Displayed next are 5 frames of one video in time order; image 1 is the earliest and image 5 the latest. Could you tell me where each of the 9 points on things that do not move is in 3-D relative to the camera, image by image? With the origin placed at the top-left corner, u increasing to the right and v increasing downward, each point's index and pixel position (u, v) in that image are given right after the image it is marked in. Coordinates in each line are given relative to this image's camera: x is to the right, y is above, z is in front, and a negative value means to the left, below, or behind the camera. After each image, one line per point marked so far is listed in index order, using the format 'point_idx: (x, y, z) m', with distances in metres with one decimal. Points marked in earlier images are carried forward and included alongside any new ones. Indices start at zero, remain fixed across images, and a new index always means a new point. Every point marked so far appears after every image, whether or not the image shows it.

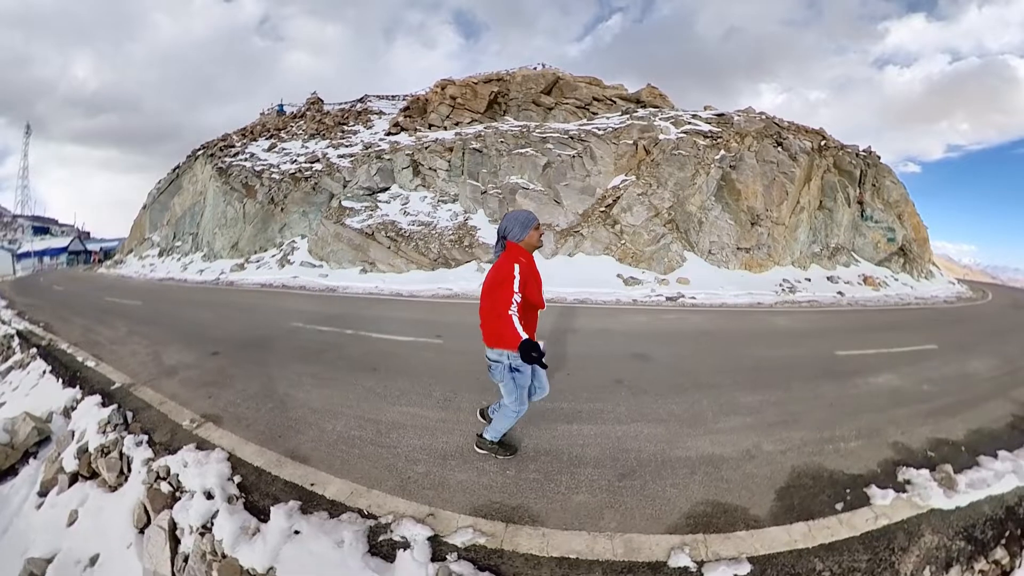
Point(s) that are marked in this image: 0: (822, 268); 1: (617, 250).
0: (+13.9, +1.0, +15.2) m
1: (+4.3, +1.6, +14.0) m
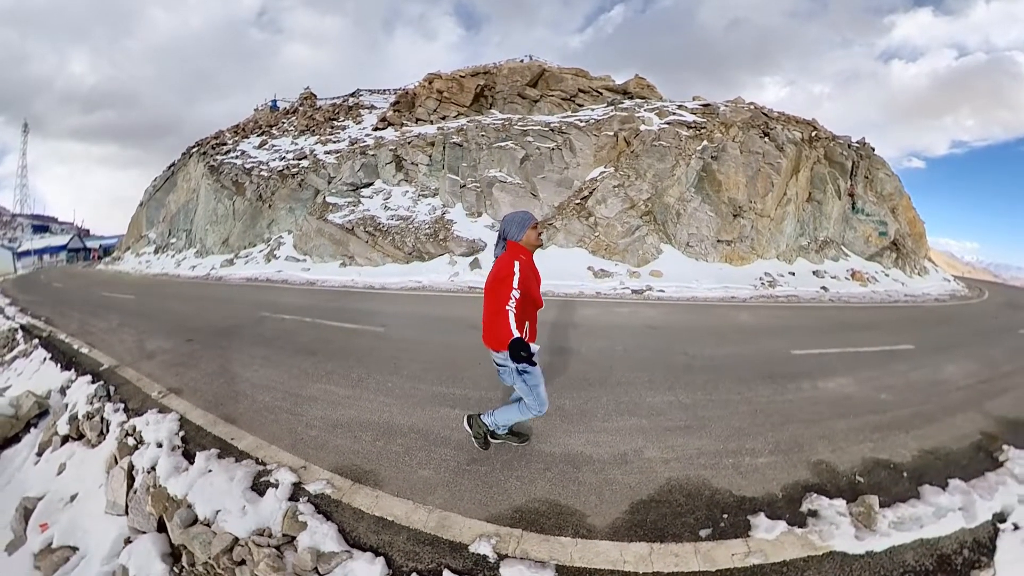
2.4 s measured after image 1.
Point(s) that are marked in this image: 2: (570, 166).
0: (+12.7, +1.1, +14.5) m
1: (+3.1, +1.8, +13.5) m
2: (+2.8, +5.9, +16.5) m
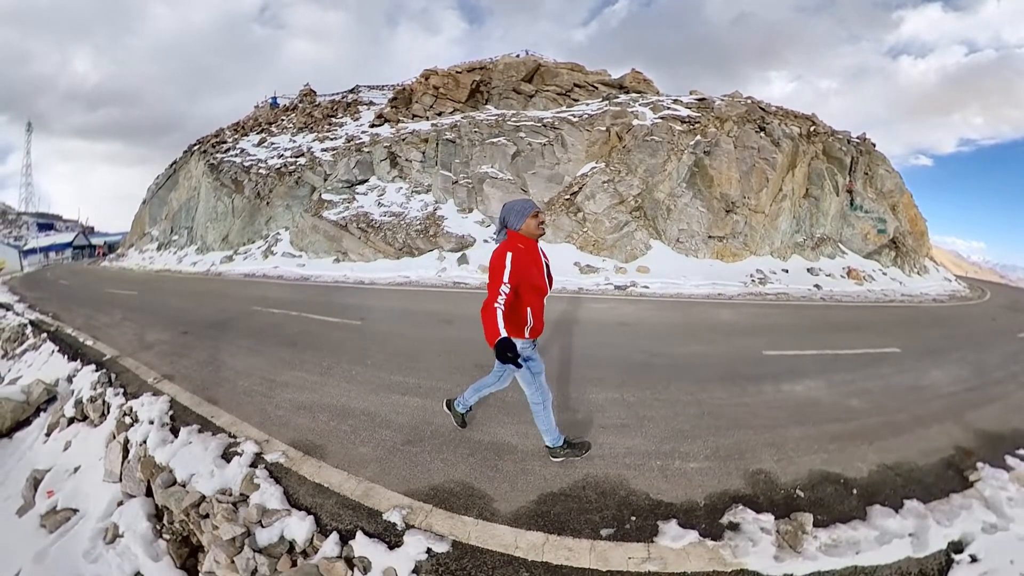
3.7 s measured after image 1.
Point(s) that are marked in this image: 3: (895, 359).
0: (+12.2, +1.2, +14.2) m
1: (+2.6, +1.9, +13.2) m
2: (+2.3, +6.0, +16.3) m
3: (+6.4, -1.2, +5.7) m
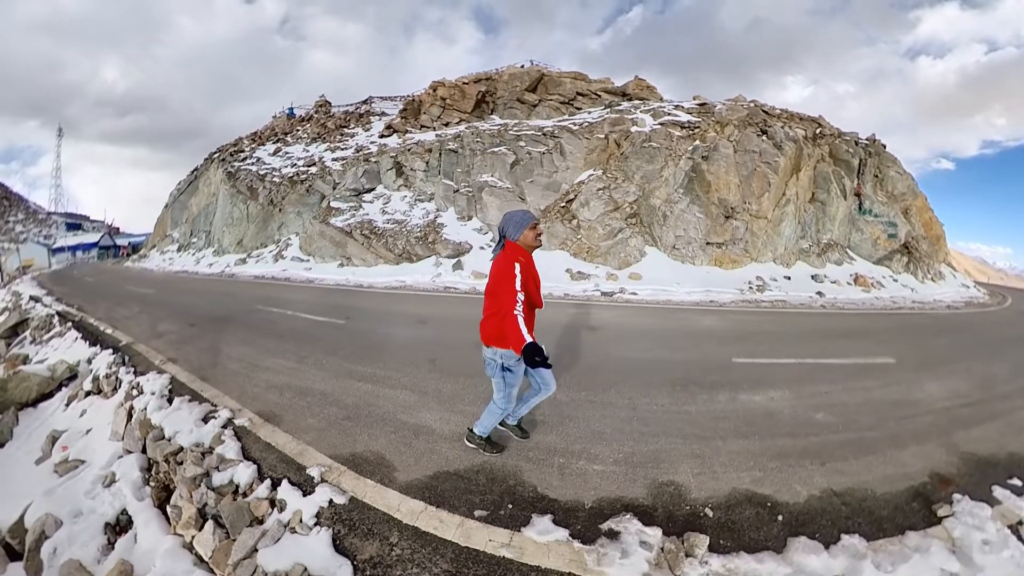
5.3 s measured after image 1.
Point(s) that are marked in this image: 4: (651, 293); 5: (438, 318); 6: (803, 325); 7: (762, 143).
0: (+12.0, +0.9, +13.7) m
1: (+2.4, +1.7, +13.1) m
2: (+2.3, +5.9, +16.1) m
3: (+5.9, -1.3, +5.4) m
4: (+4.2, -0.2, +10.1) m
5: (-1.7, -0.7, +8.0) m
6: (+6.5, -0.8, +7.6) m
7: (+10.3, +6.0, +13.9) m
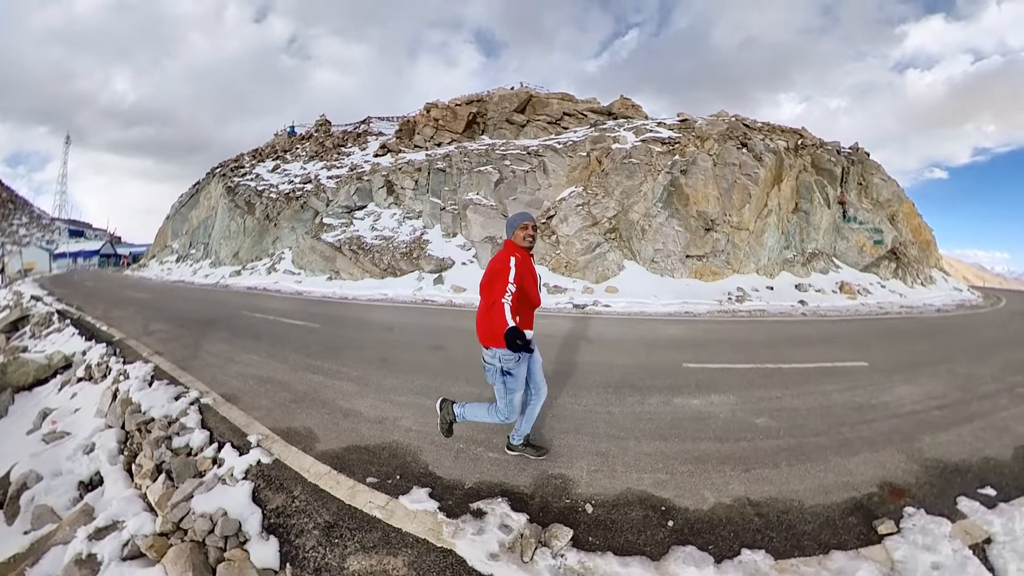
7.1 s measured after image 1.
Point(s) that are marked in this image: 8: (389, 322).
0: (+11.3, +0.7, +13.6) m
1: (+1.7, +1.4, +13.0) m
2: (+1.6, +5.5, +16.2) m
3: (+5.2, -1.3, +5.2) m
4: (+3.5, -0.3, +9.9) m
5: (-2.4, -0.9, +7.8) m
6: (+5.8, -0.9, +7.4) m
7: (+9.6, +5.7, +13.9) m
8: (-3.0, -0.8, +8.2) m
